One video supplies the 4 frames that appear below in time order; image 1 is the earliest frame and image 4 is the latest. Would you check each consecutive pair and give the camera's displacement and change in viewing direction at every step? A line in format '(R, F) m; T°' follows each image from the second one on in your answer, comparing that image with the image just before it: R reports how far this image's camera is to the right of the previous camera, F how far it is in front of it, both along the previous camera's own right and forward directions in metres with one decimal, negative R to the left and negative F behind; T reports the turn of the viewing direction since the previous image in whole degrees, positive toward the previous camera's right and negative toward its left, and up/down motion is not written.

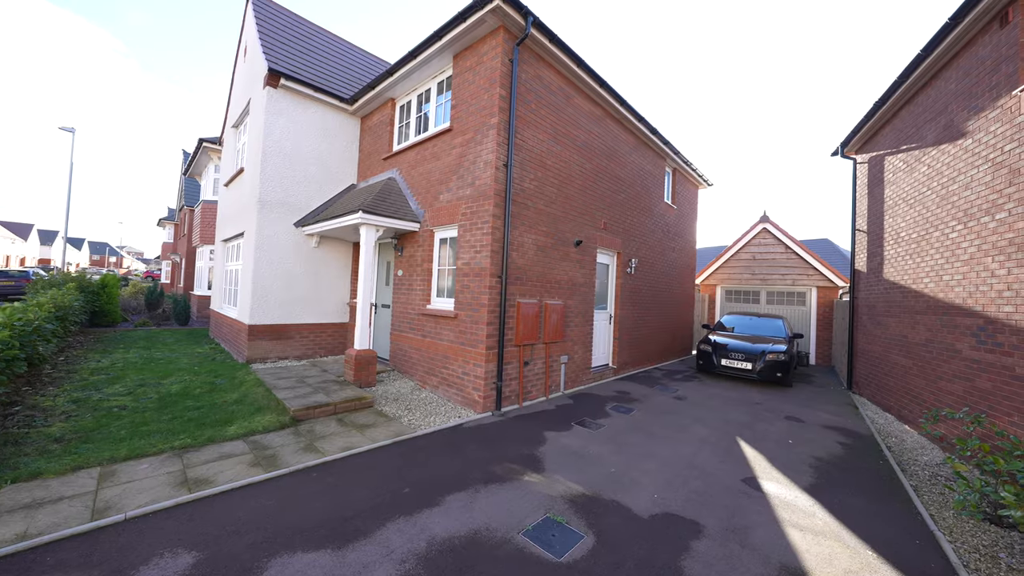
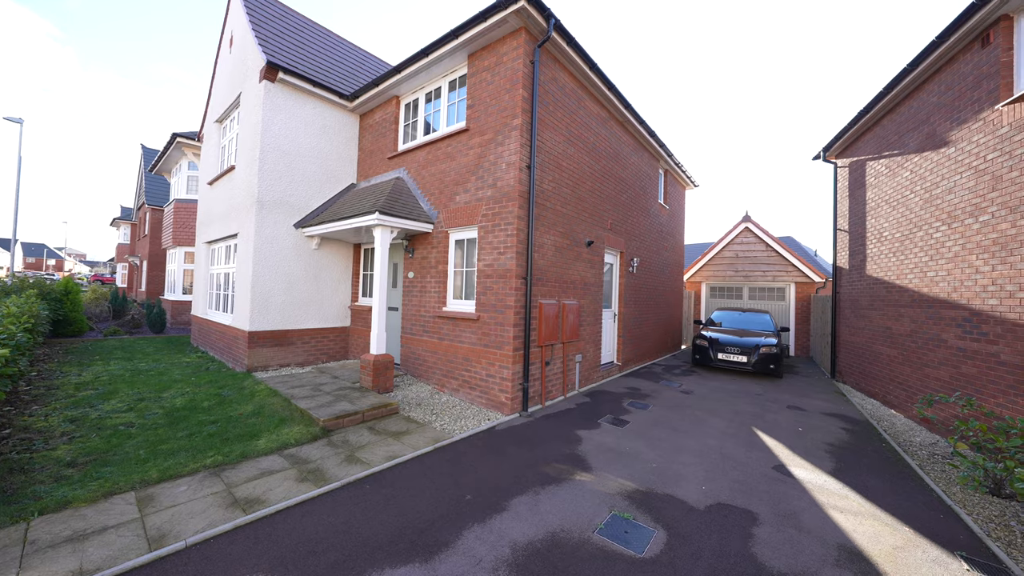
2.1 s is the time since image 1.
(-0.8, 0.0) m; +4°
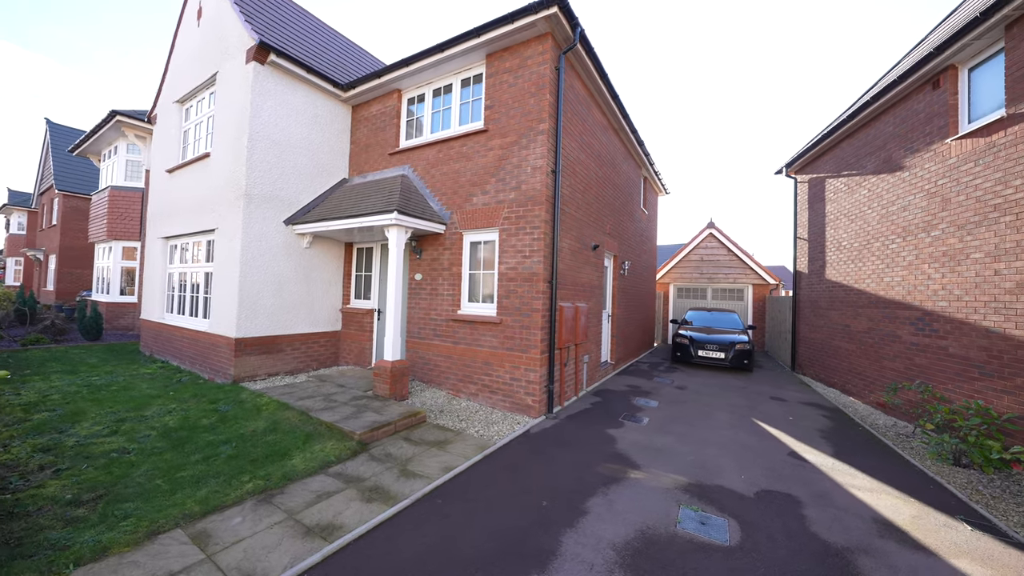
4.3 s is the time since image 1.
(-1.1, +0.1) m; +8°
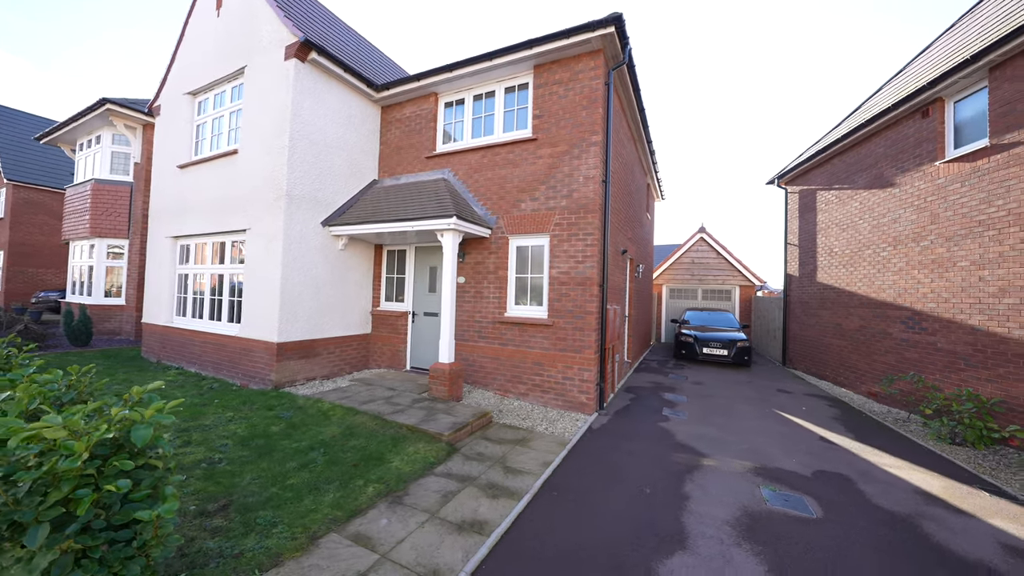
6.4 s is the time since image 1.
(-1.4, -0.2) m; +5°
